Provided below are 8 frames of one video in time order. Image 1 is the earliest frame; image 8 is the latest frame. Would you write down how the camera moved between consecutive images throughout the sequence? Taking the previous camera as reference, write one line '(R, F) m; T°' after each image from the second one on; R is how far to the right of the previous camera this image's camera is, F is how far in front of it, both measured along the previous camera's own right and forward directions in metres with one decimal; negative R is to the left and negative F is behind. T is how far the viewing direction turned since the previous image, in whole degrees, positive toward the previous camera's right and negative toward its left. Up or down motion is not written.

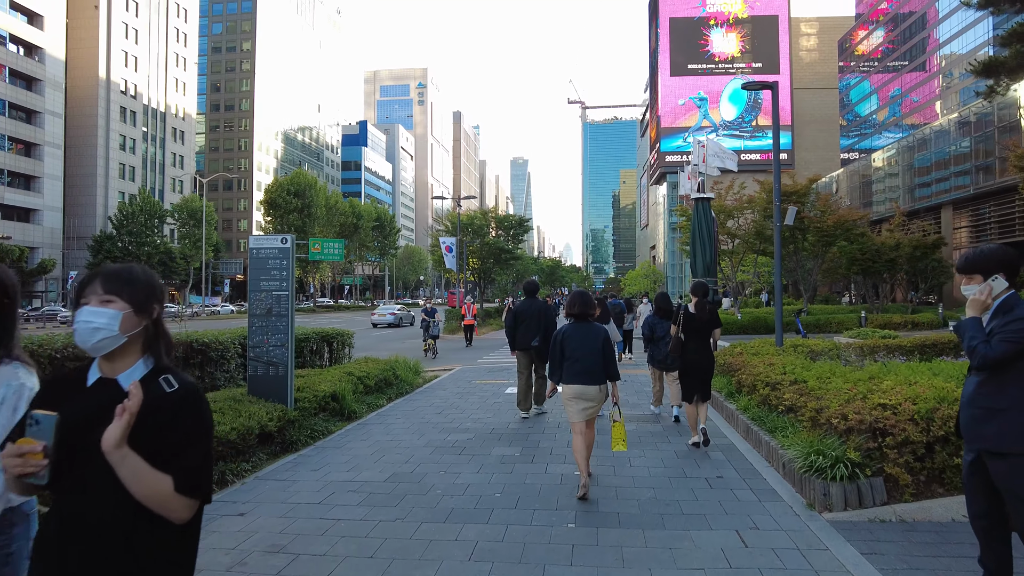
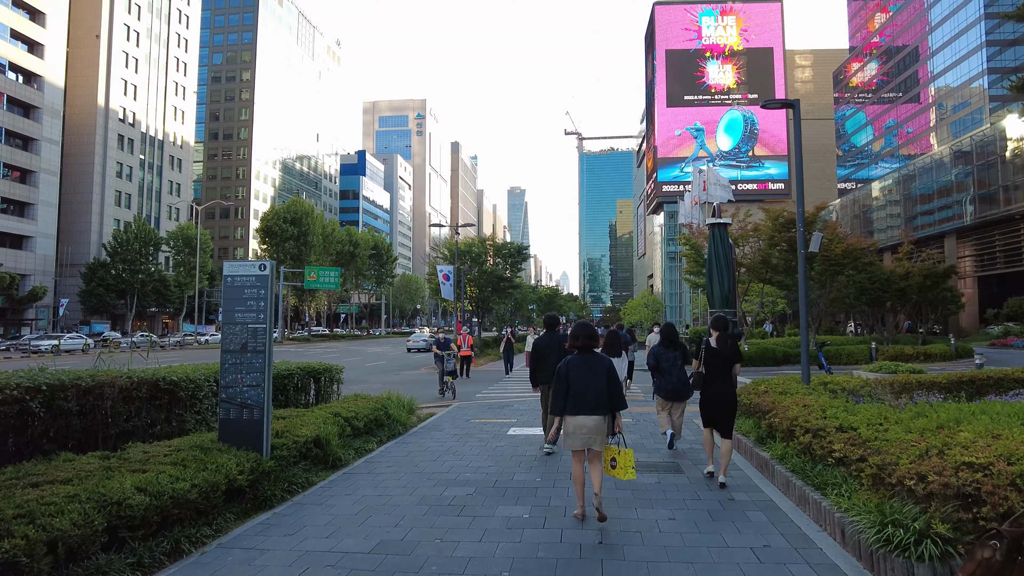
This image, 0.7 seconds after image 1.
(-0.1, +0.8) m; 0°
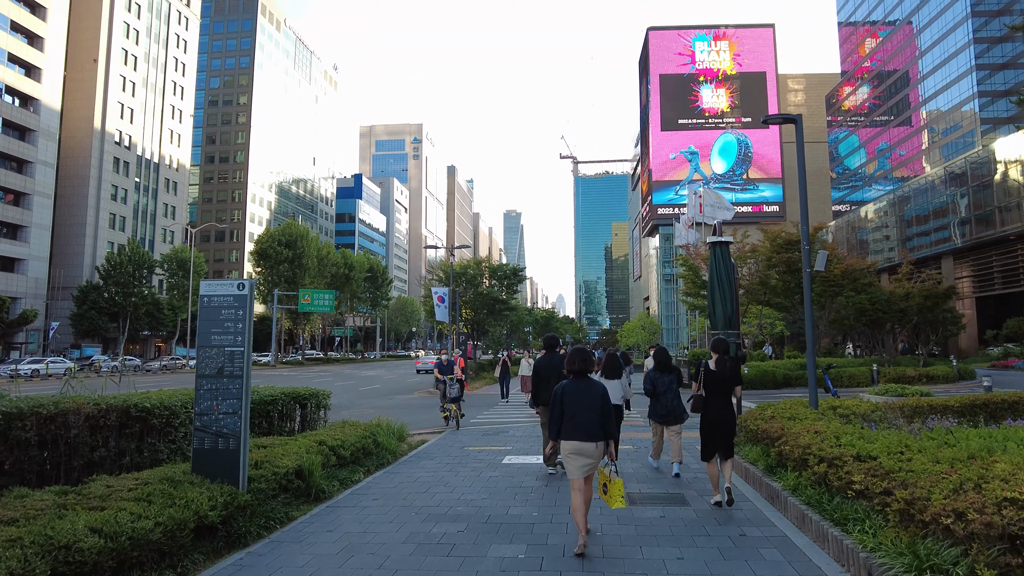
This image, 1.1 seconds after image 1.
(0.0, +0.4) m; 0°
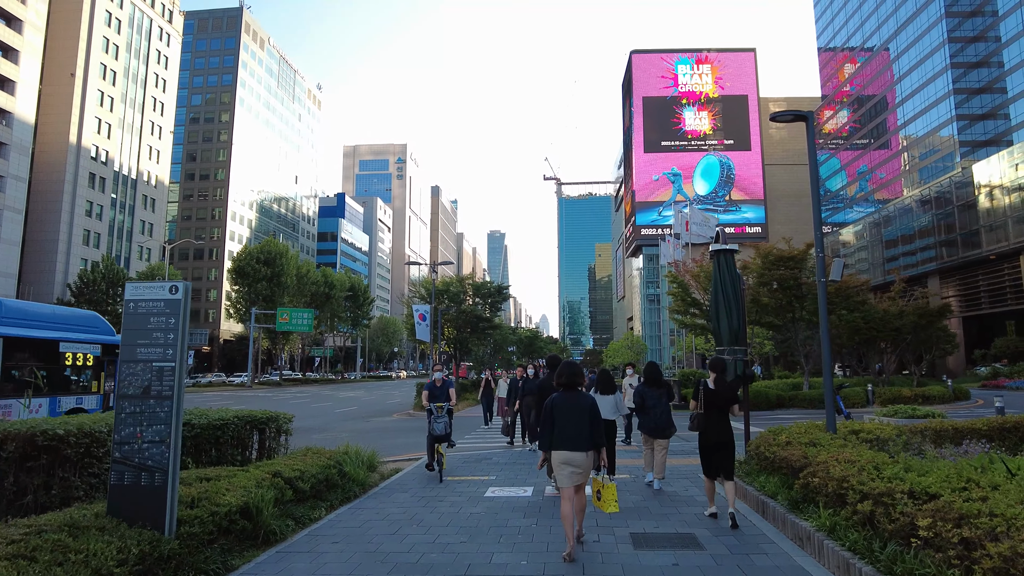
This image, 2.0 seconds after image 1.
(0.0, +1.0) m; +1°
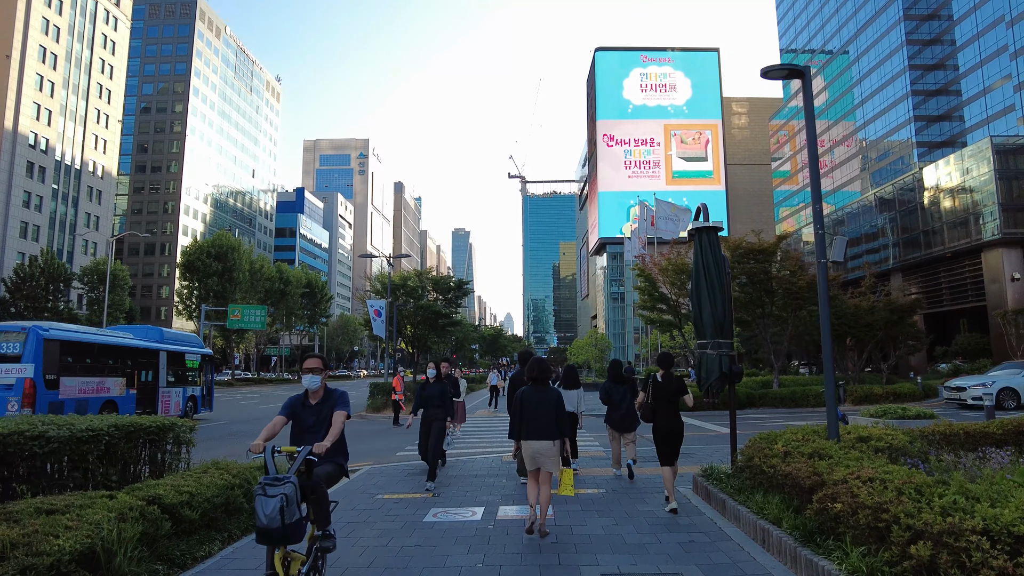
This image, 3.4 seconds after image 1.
(+0.2, +1.4) m; +3°
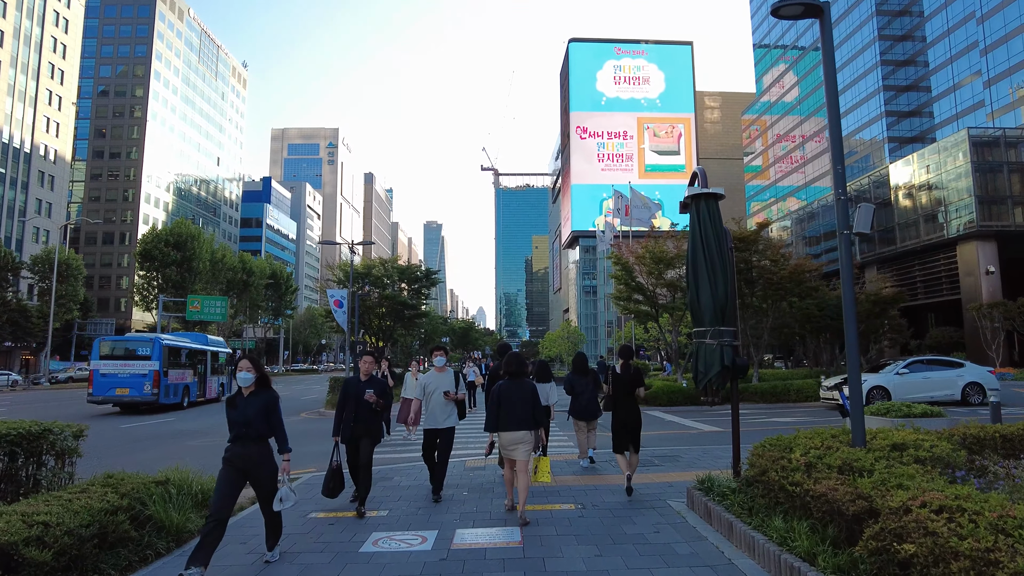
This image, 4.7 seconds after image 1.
(+0.1, +1.3) m; +2°
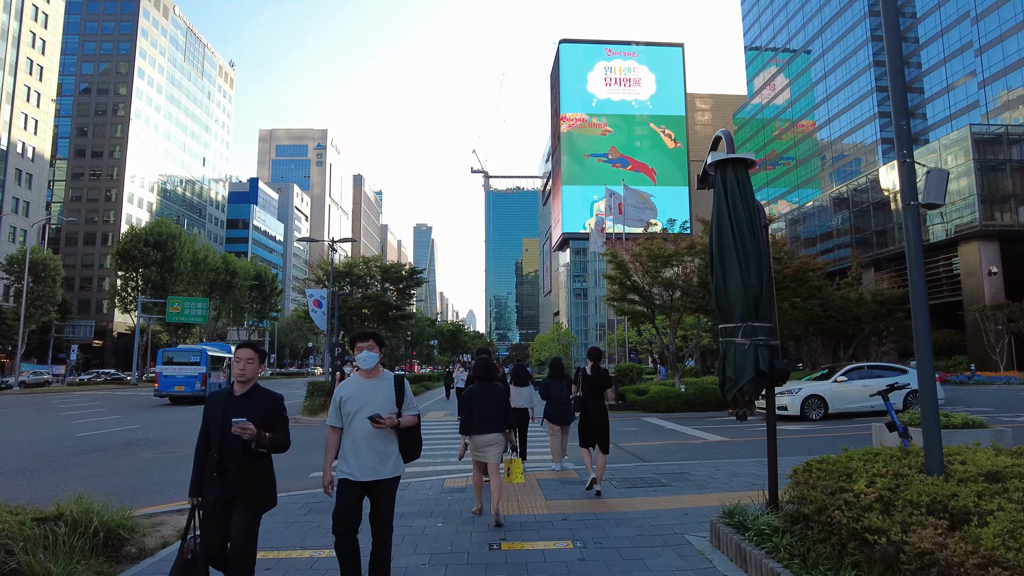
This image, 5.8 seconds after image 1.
(+0.1, +1.3) m; +1°
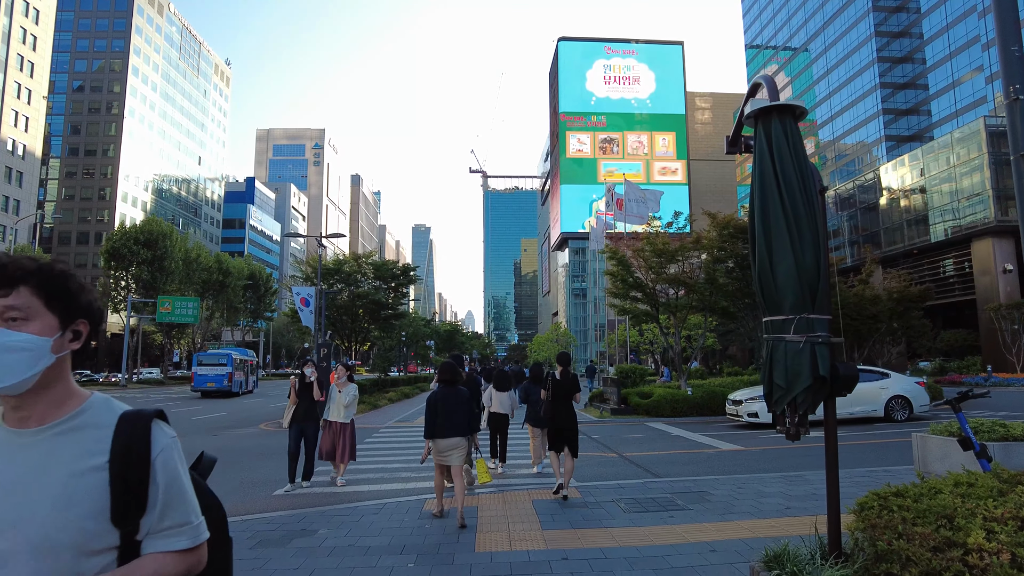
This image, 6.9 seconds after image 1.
(+0.1, +1.2) m; 0°
